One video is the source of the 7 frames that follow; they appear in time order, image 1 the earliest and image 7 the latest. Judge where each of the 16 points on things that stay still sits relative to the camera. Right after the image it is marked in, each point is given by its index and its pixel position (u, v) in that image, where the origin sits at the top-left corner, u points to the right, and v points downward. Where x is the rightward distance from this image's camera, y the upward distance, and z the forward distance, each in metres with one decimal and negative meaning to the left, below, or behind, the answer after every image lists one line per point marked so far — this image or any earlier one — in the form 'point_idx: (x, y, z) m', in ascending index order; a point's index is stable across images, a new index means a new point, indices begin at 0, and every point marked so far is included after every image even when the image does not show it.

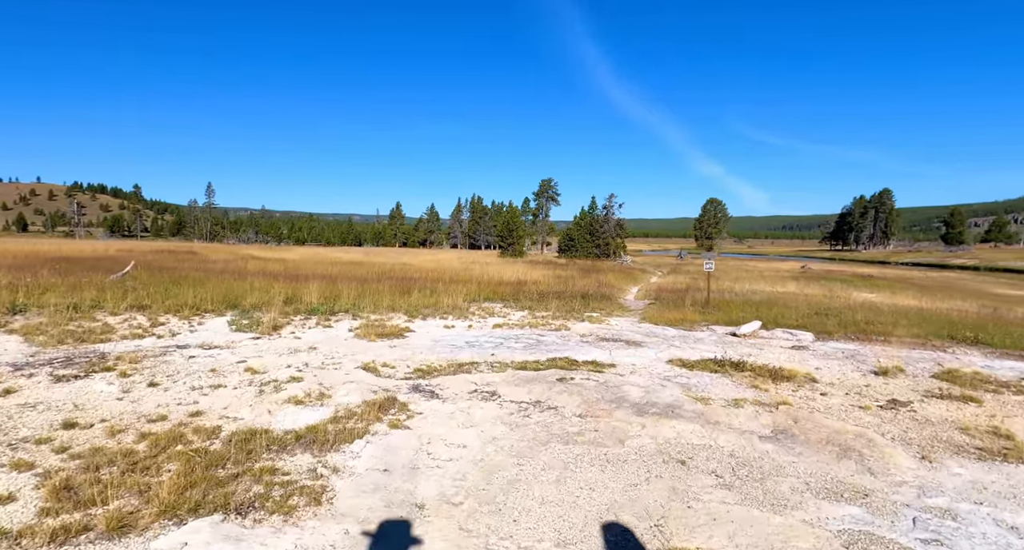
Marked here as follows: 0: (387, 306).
0: (-3.4, -0.9, +15.8) m
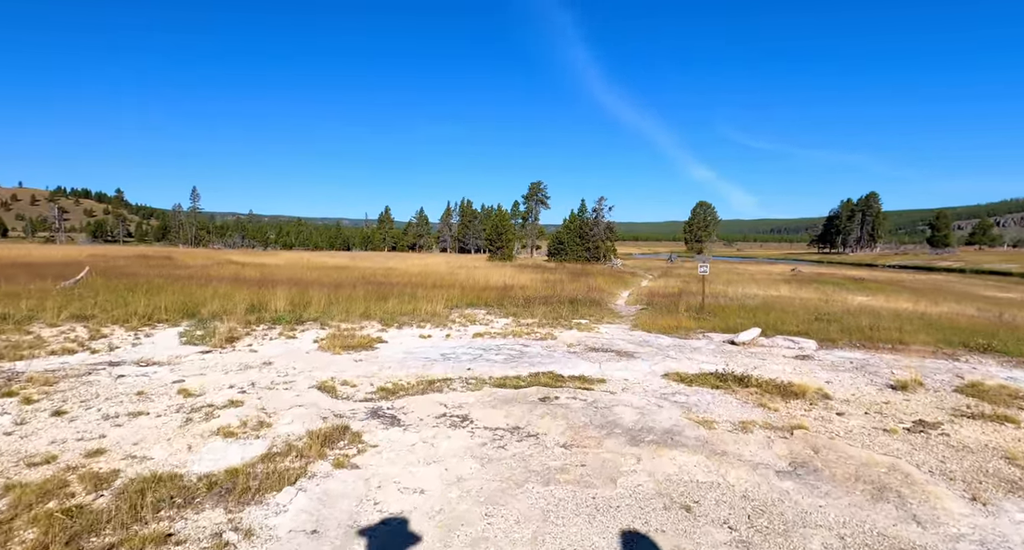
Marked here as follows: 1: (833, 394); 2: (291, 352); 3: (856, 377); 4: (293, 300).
0: (-3.8, -1.0, +14.7) m
1: (+4.7, -1.7, +8.5) m
2: (-3.9, -1.3, +10.2) m
3: (+5.8, -1.7, +9.9) m
4: (-5.8, -0.7, +15.3) m
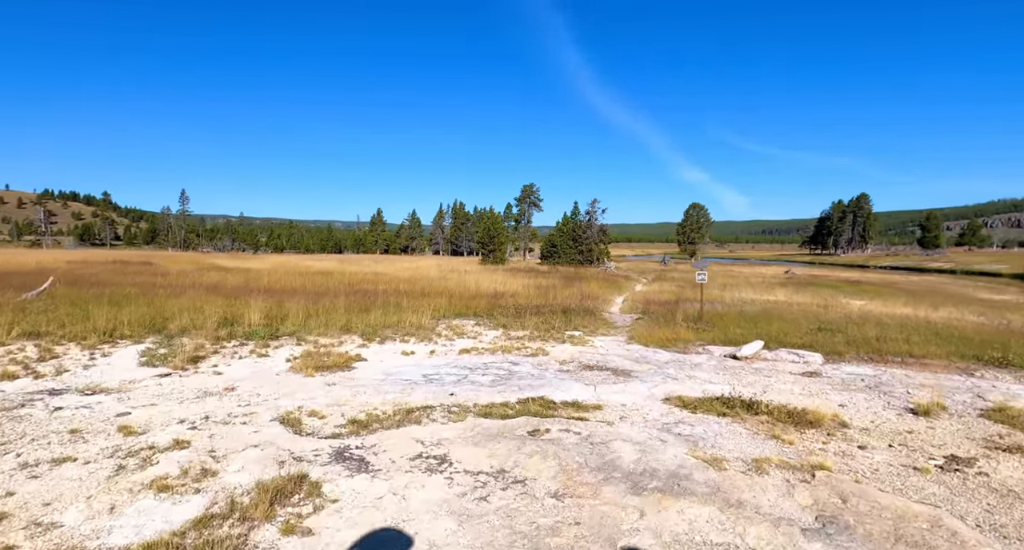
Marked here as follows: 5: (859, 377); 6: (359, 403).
0: (-4.1, -1.3, +13.9) m
1: (+4.5, -1.9, +7.8) m
2: (-4.1, -1.6, +9.4) m
3: (+5.7, -1.9, +9.2) m
4: (-6.0, -0.9, +14.4) m
5: (+6.5, -1.9, +11.0) m
6: (-2.1, -1.7, +8.0) m
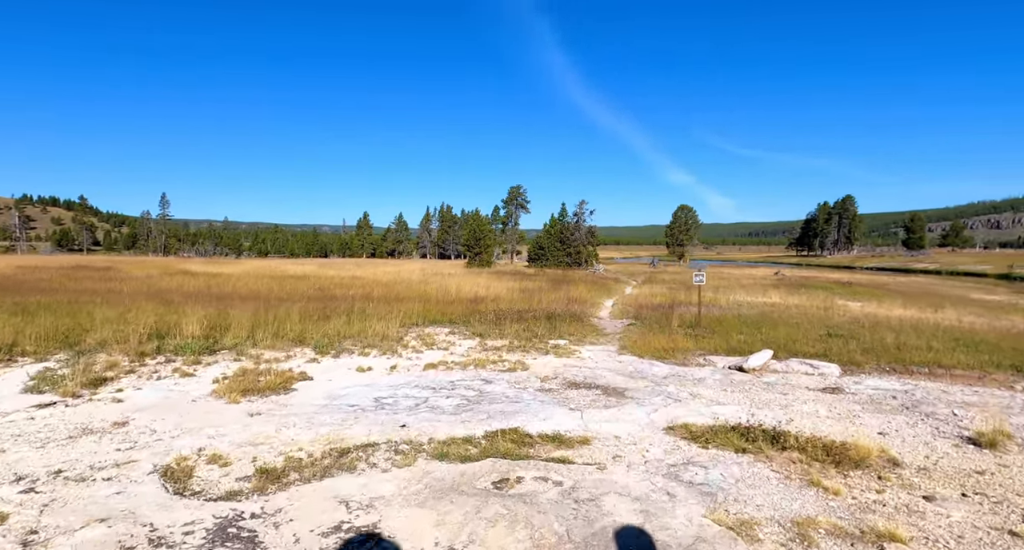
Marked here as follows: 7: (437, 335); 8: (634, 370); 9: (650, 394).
0: (-4.6, -1.3, +12.1) m
1: (+4.1, -1.9, +6.2) m
2: (-4.5, -1.6, +7.6) m
3: (+5.3, -1.9, +7.6) m
4: (-6.5, -1.0, +12.7) m
5: (+6.1, -1.9, +9.4) m
6: (-2.5, -1.8, +6.3) m
7: (-1.9, -1.5, +14.3) m
8: (+2.2, -1.7, +10.4) m
9: (+2.1, -1.8, +8.8) m
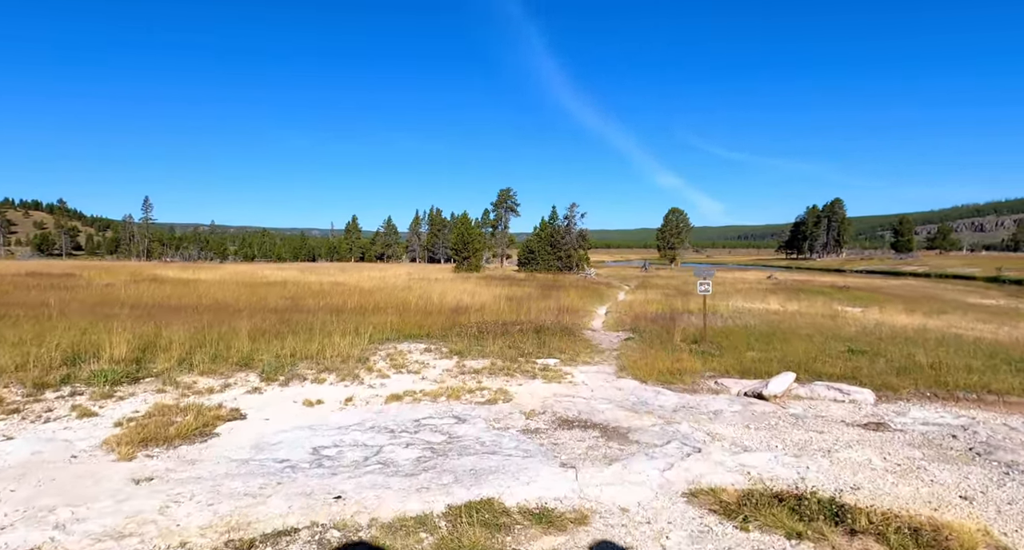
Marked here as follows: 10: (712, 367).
0: (-4.9, -1.6, +10.4) m
1: (+3.9, -2.1, +4.5) m
2: (-4.8, -1.8, +5.9) m
3: (+5.0, -2.1, +6.0) m
4: (-6.9, -1.3, +10.9) m
5: (+5.8, -2.1, +7.8) m
6: (-2.7, -2.0, +4.5) m
7: (-2.2, -1.7, +12.6) m
8: (+1.9, -1.9, +8.8) m
9: (+1.8, -2.0, +7.1) m
10: (+4.0, -1.8, +11.8) m
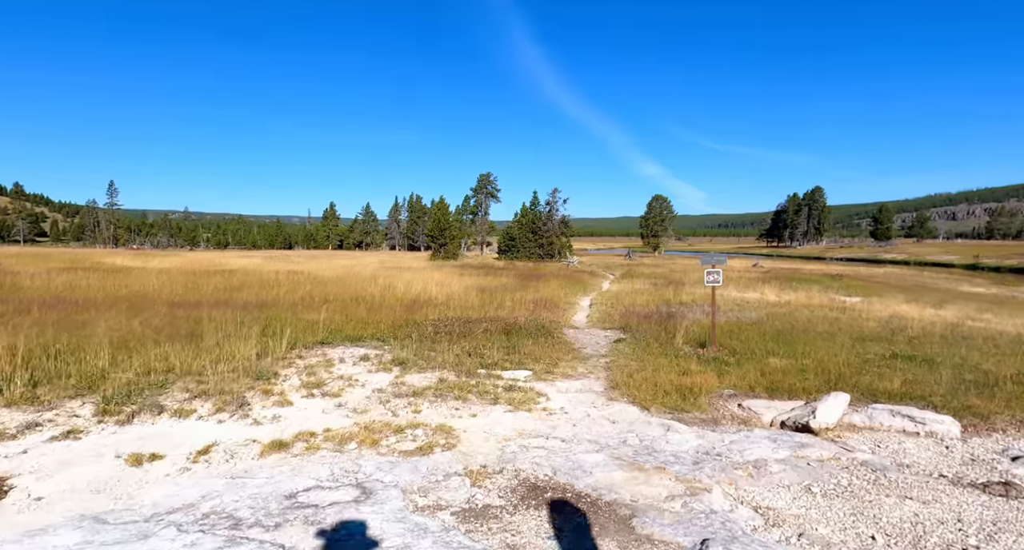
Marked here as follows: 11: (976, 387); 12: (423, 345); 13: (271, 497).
0: (-5.5, -1.4, +7.3) m
1: (+3.5, -2.0, +1.8) m
2: (-5.2, -1.8, +2.8) m
3: (+4.5, -2.0, +3.3) m
4: (-7.5, -1.1, +7.8) m
5: (+5.3, -2.0, +5.1) m
6: (-3.2, -1.9, +1.6) m
7: (-2.9, -1.5, +9.6) m
8: (+1.3, -1.8, +5.9) m
9: (+1.3, -1.8, +4.3) m
10: (+3.4, -1.6, +9.0) m
11: (+6.8, -1.6, +8.5) m
12: (-1.7, -1.3, +11.3) m
13: (-1.9, -1.8, +4.7) m
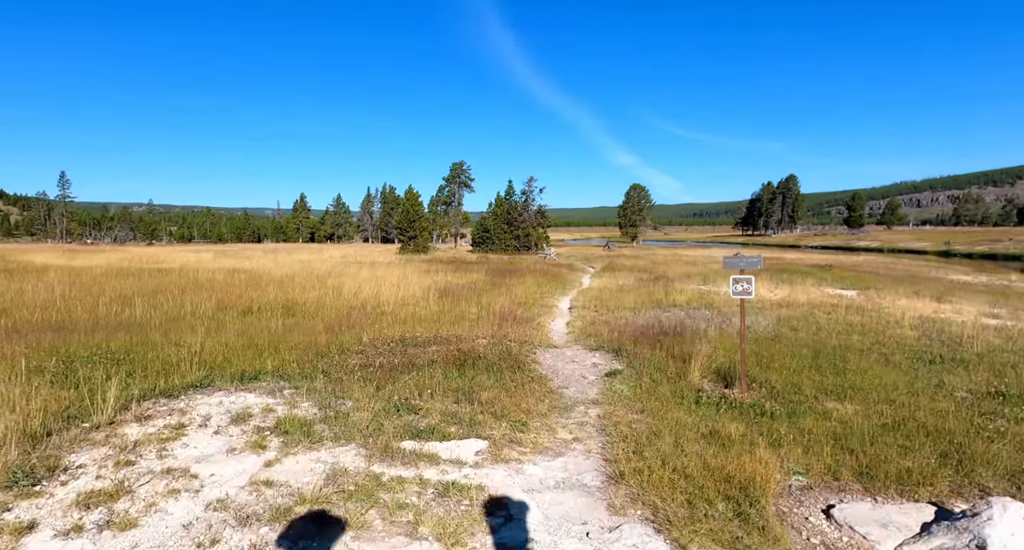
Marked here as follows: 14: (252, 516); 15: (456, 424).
0: (-6.0, -1.7, +3.7) m
1: (+3.2, -2.3, -1.4) m
2: (-5.6, -2.1, -0.7) m
3: (+4.2, -2.3, +0.1) m
4: (-8.0, -1.4, +4.1) m
5: (+4.9, -2.2, +2.0) m
6: (-3.4, -2.3, -1.9) m
7: (-3.5, -1.7, +6.1) m
8: (+0.9, -2.0, +2.6) m
9: (+0.9, -2.1, +0.9) m
10: (+2.8, -1.8, +5.7) m
11: (+6.3, -1.8, +5.4) m
12: (-2.3, -1.5, +7.8) m
13: (-2.3, -2.1, +1.2) m
14: (-2.0, -1.8, +4.6) m
15: (-0.6, -1.7, +6.7) m
